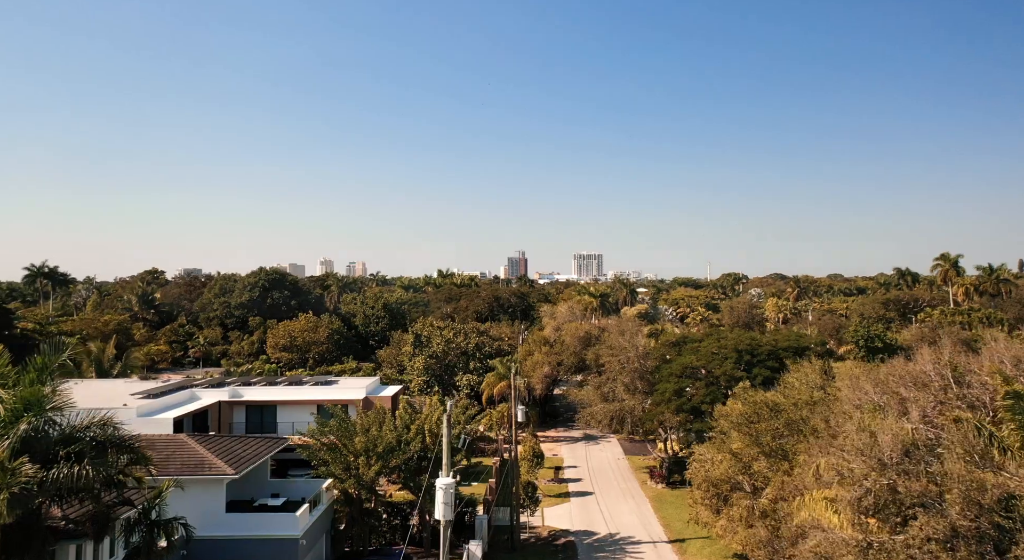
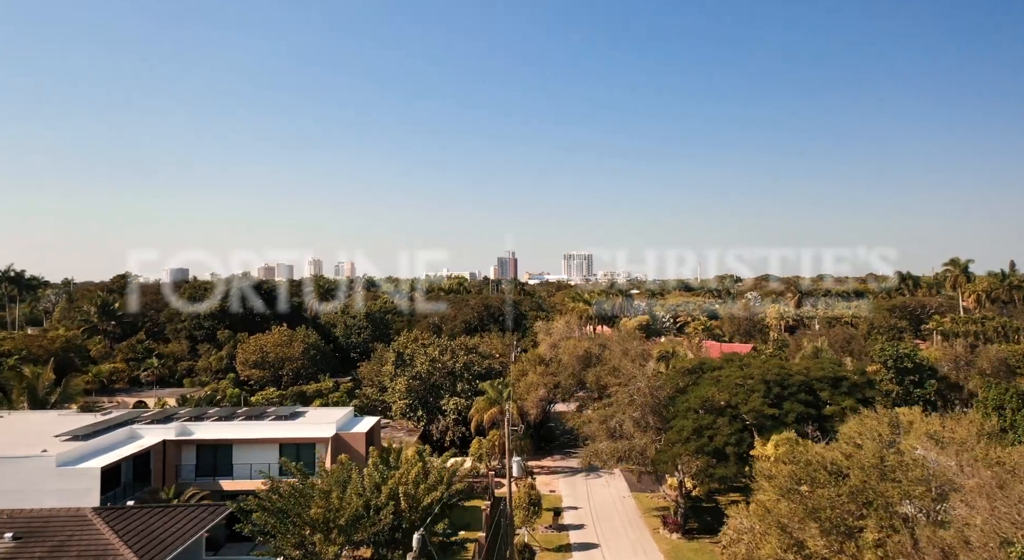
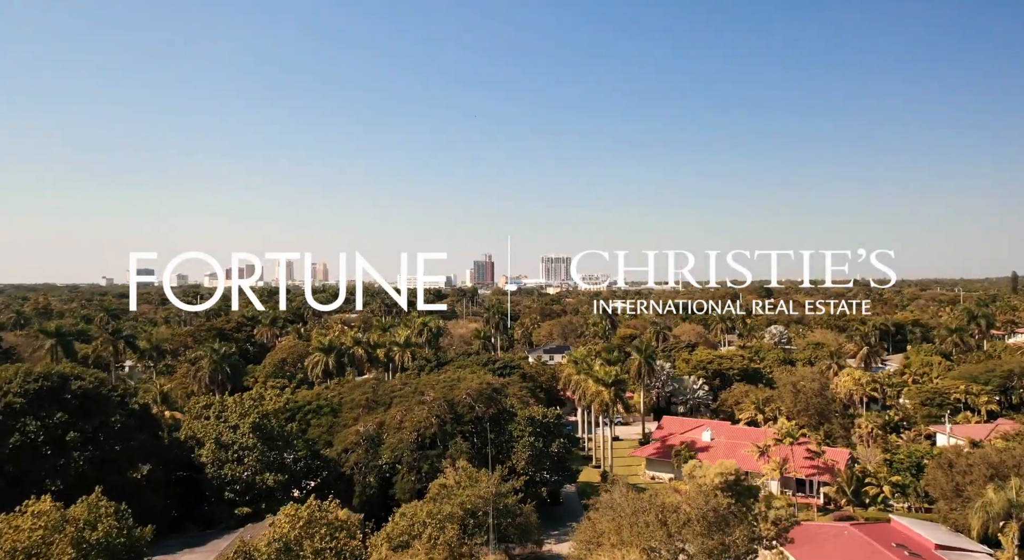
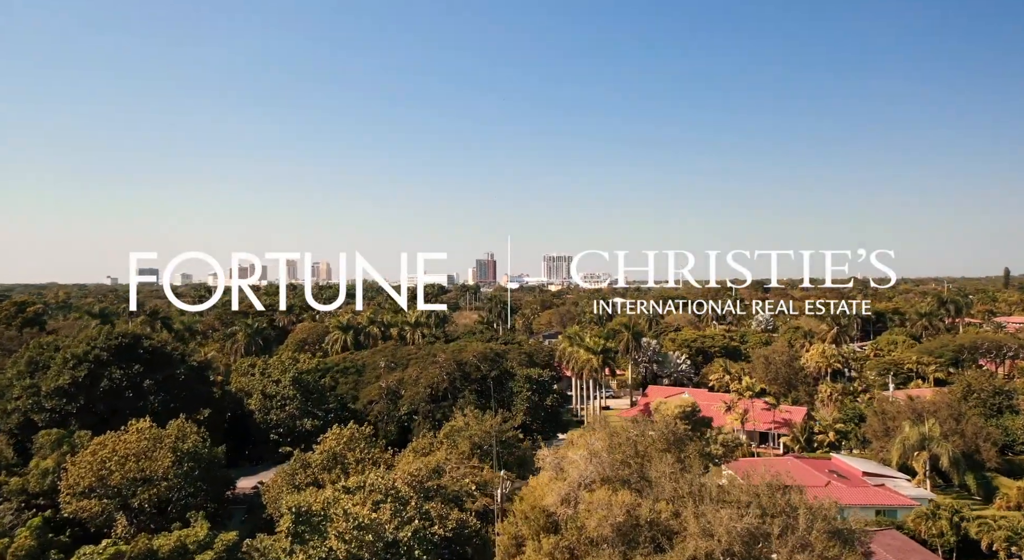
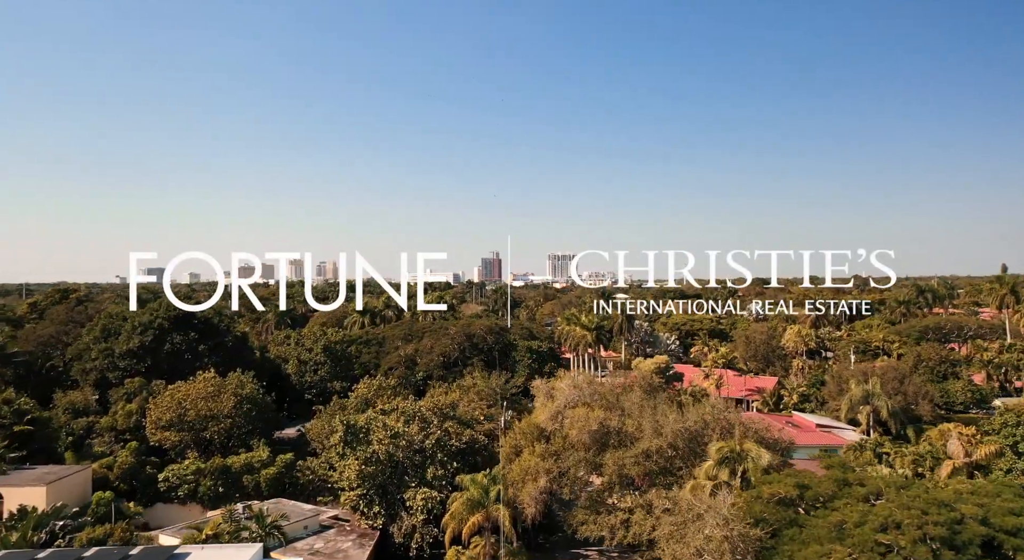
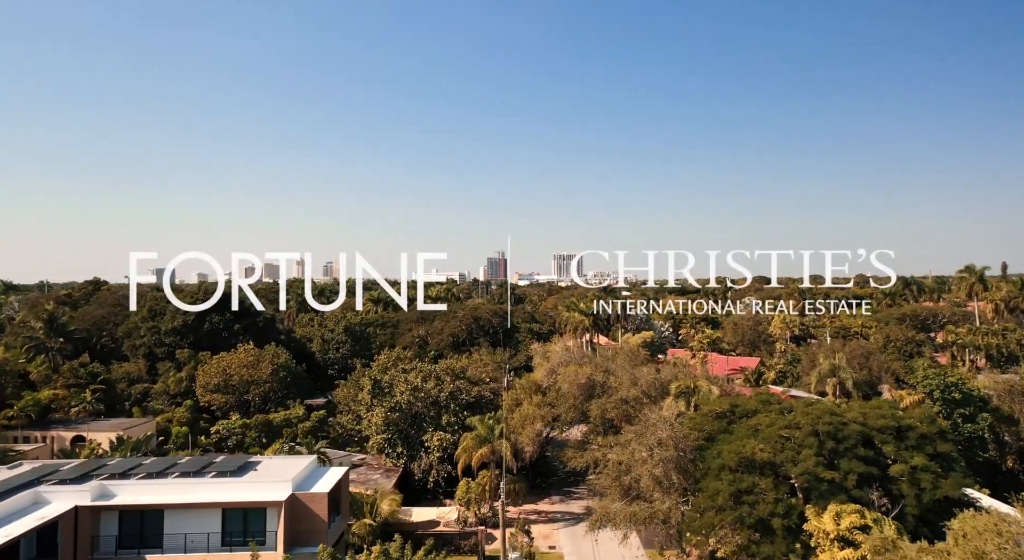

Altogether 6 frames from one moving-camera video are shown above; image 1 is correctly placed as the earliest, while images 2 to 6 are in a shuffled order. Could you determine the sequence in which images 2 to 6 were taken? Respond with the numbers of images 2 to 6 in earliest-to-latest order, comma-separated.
2, 6, 5, 4, 3
